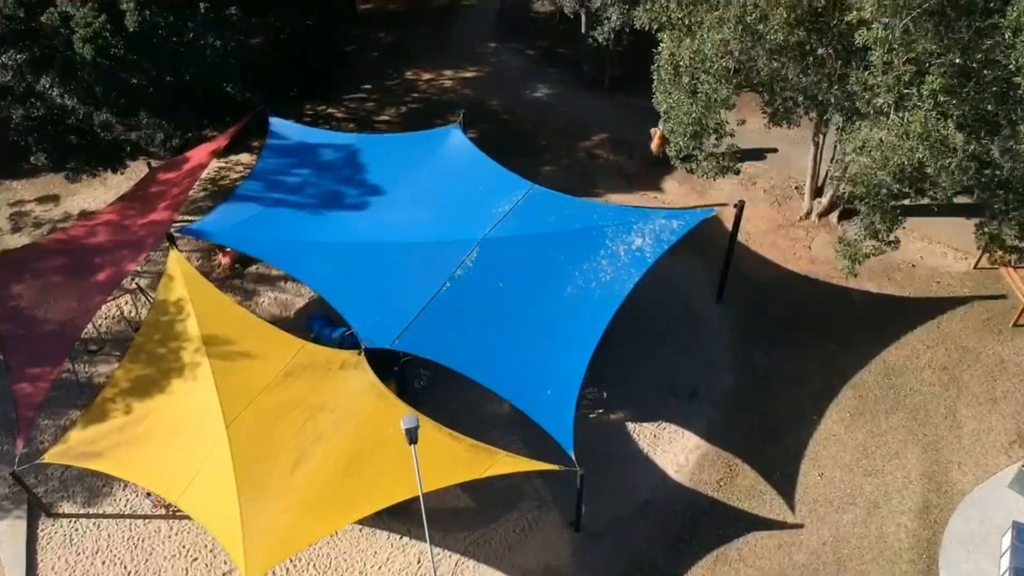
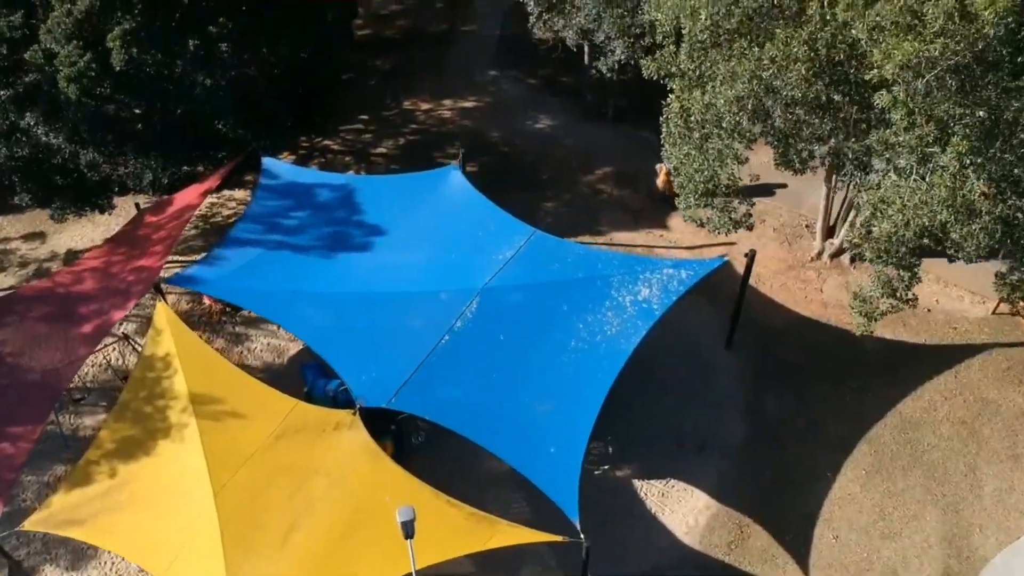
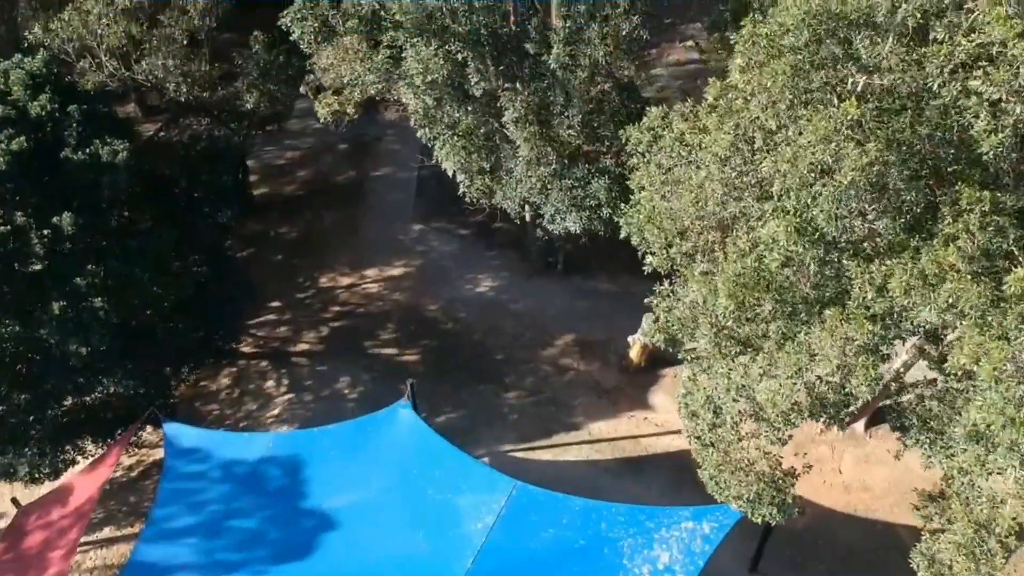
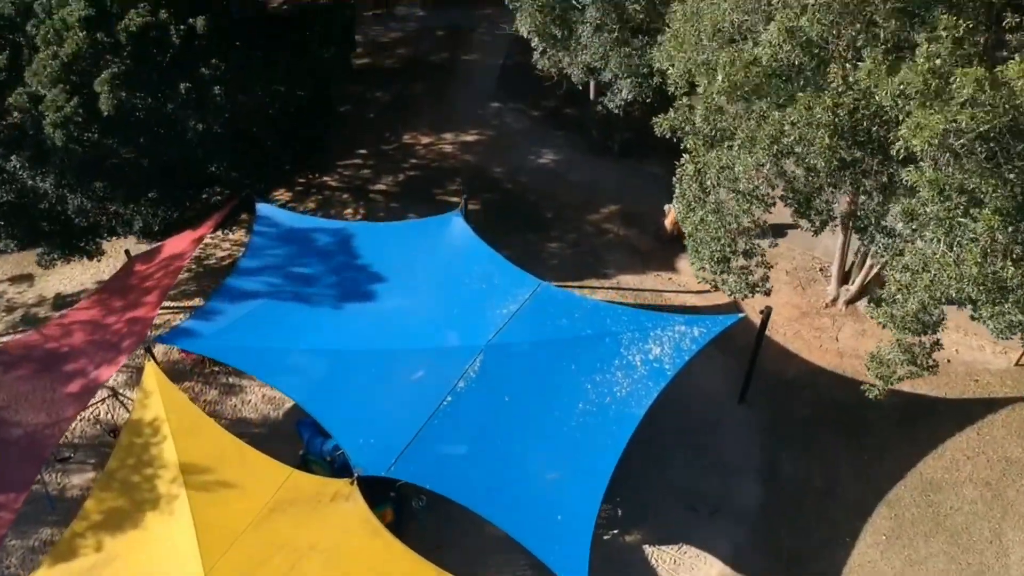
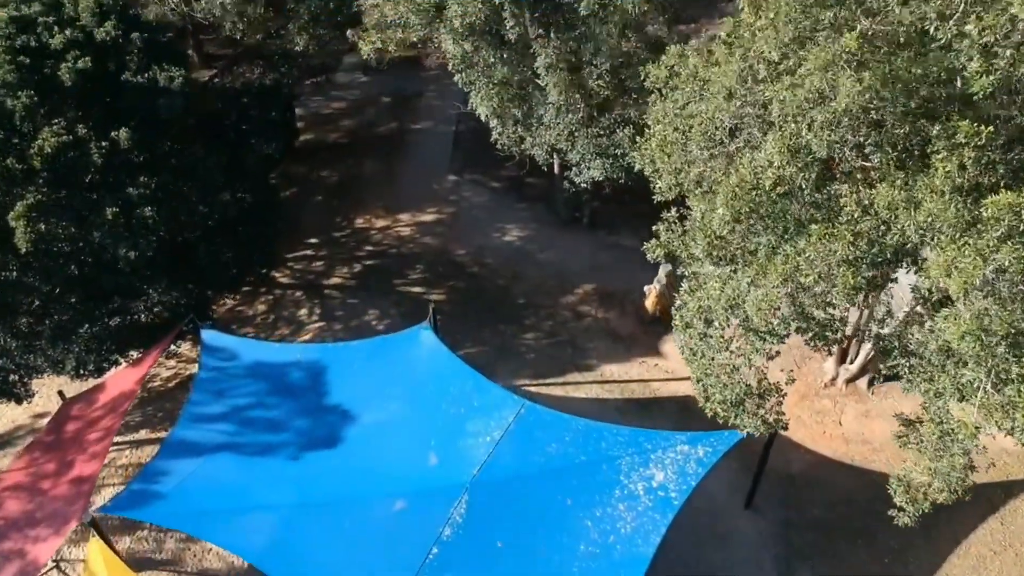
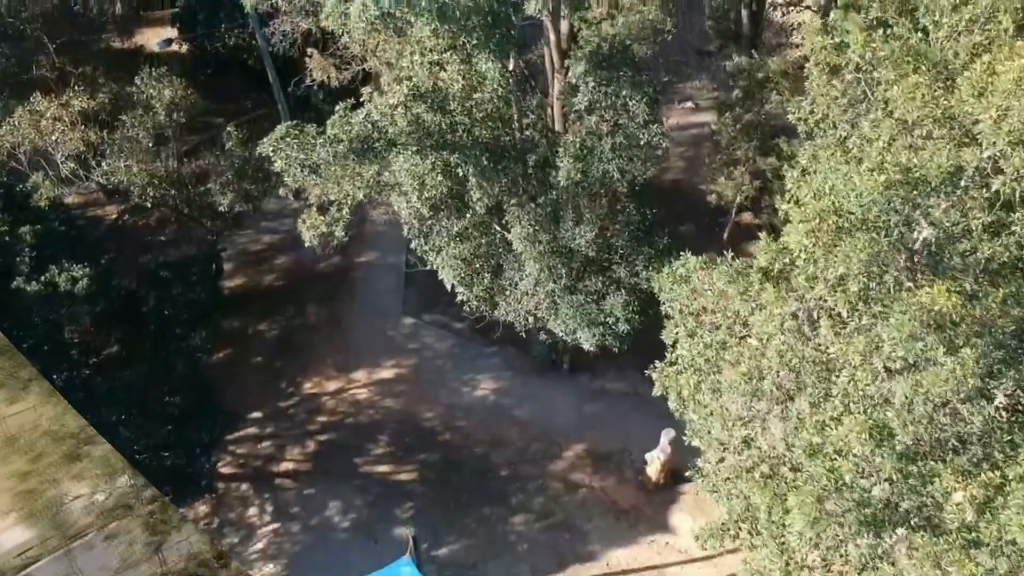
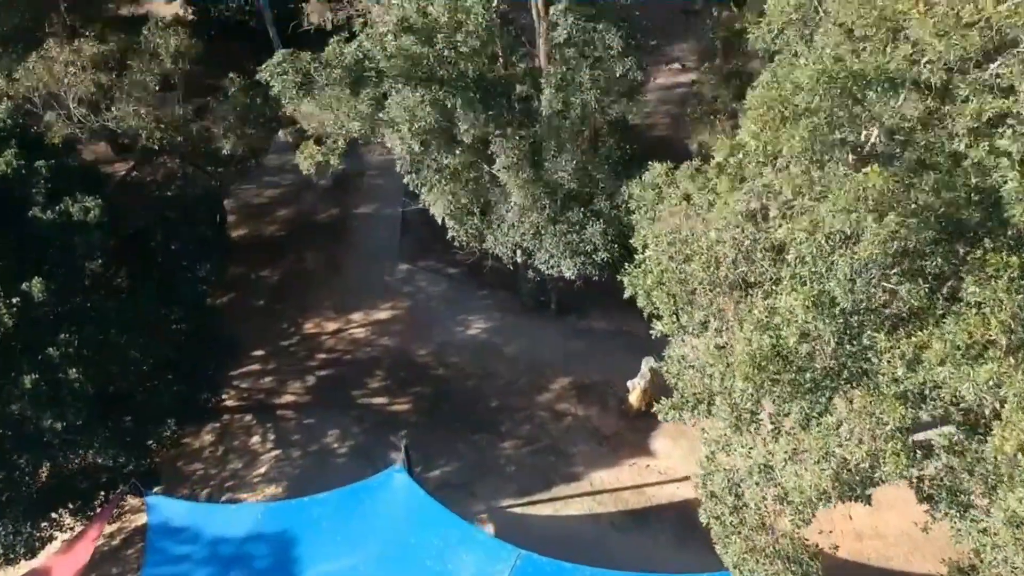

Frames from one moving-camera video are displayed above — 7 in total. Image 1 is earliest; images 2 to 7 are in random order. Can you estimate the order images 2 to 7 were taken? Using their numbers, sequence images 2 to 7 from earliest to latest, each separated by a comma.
2, 4, 5, 3, 7, 6
